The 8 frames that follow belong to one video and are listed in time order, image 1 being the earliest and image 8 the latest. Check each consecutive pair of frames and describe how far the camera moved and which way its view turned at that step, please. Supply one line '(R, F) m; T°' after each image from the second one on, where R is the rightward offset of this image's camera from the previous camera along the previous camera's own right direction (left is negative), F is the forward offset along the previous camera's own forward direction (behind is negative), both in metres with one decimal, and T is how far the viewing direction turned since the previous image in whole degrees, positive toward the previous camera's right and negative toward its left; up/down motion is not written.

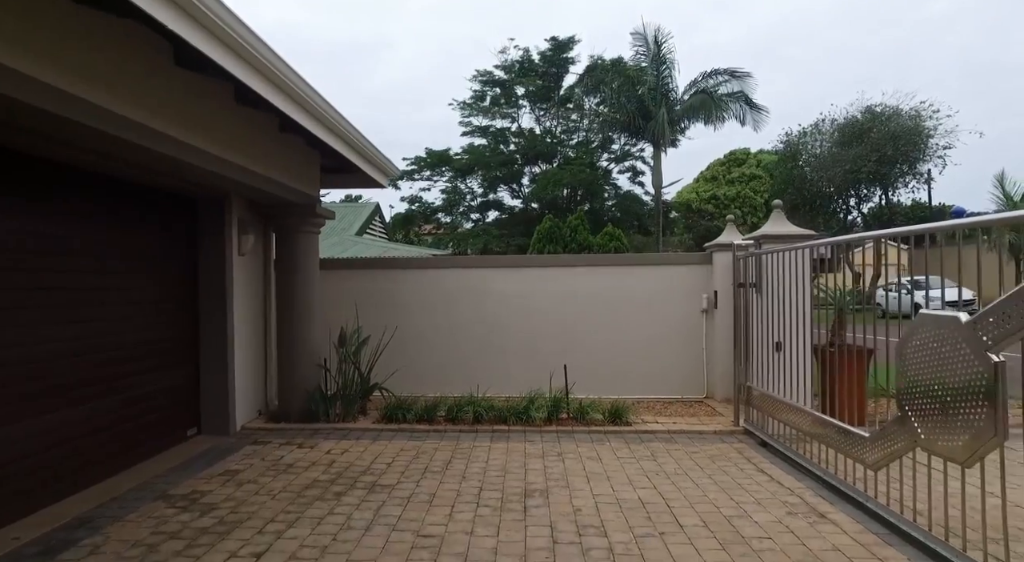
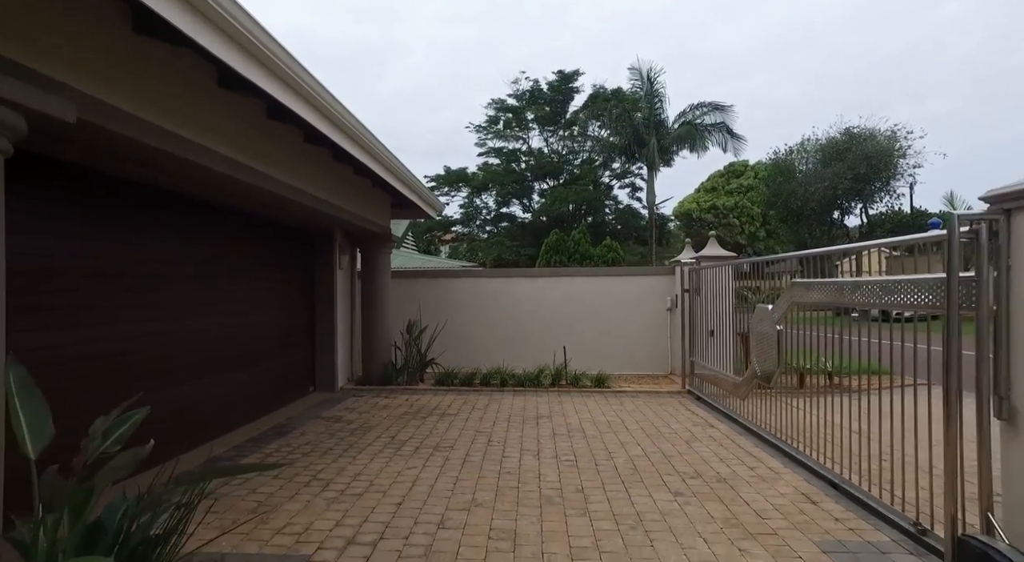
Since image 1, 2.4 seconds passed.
(-0.1, -2.6) m; -1°
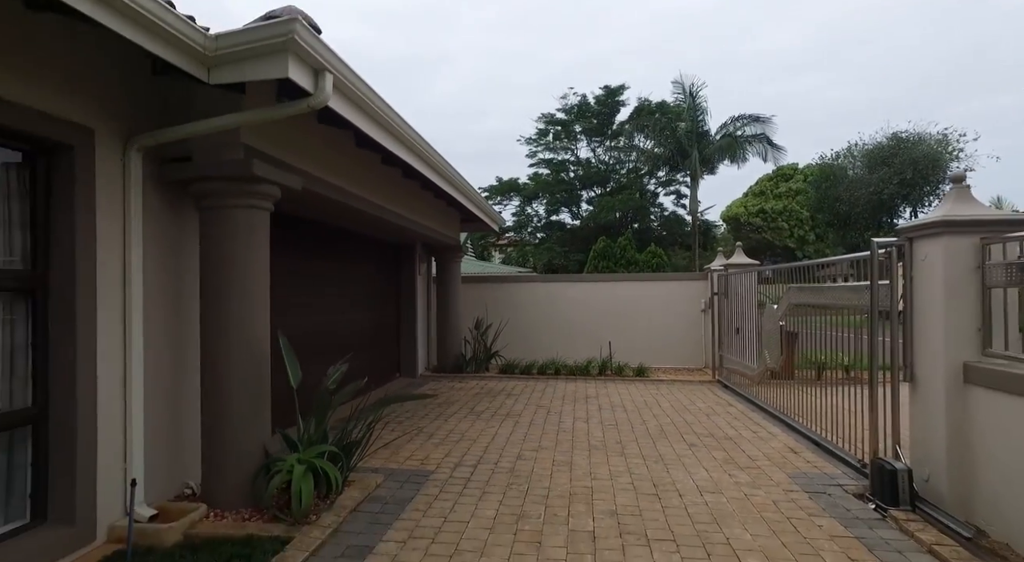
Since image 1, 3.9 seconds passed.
(-0.1, -1.5) m; -5°
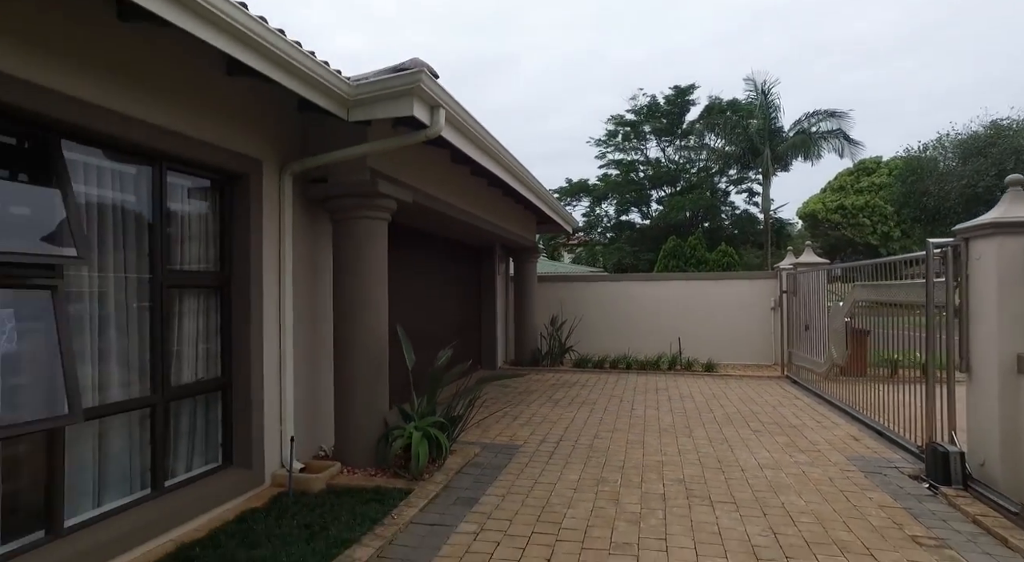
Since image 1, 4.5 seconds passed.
(-0.1, -0.7) m; -7°
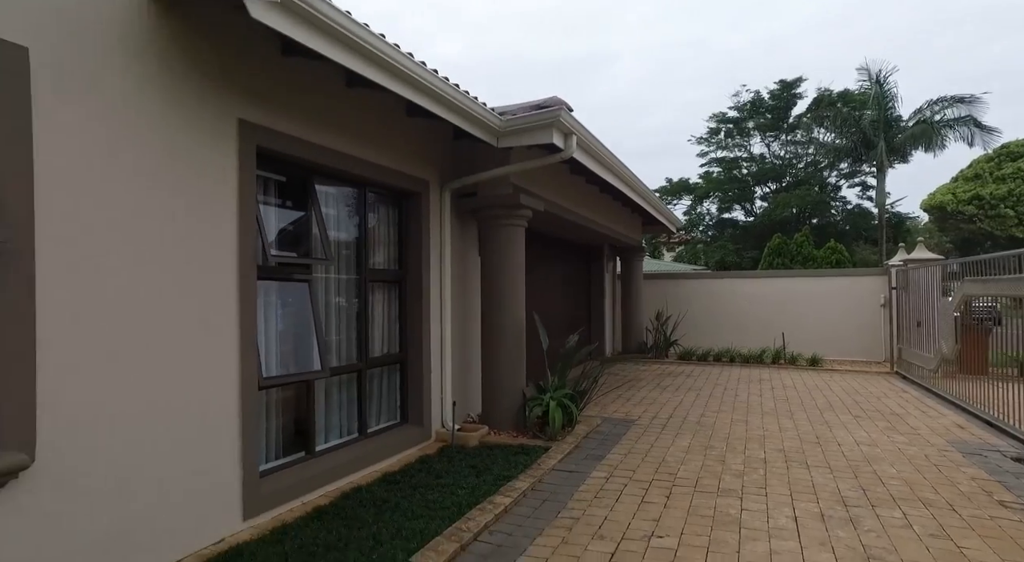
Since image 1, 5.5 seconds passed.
(-0.2, -0.9) m; -9°
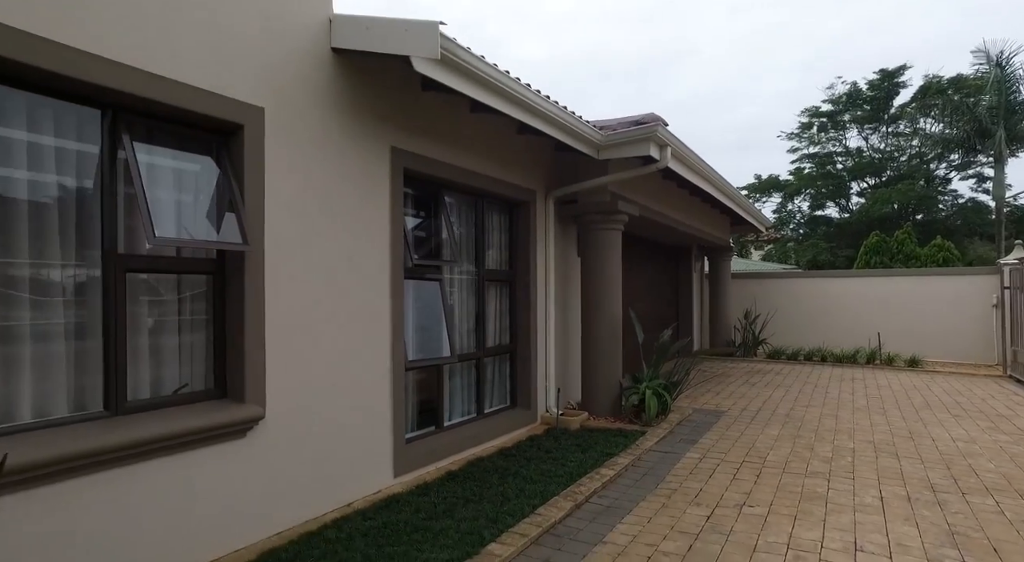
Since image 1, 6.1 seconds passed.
(-0.2, -0.6) m; -8°
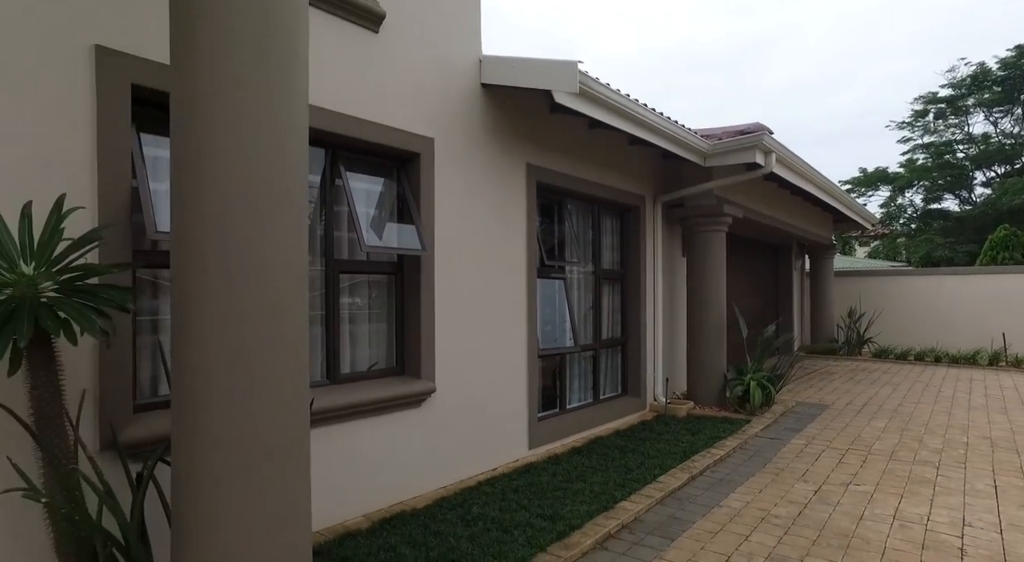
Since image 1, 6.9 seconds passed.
(-0.3, -0.7) m; -8°
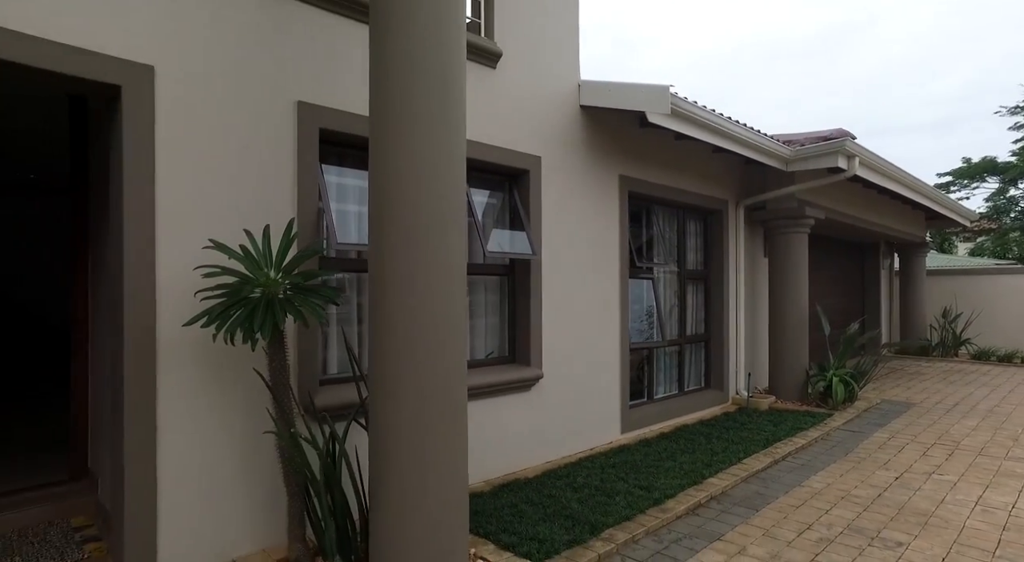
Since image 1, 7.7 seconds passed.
(-0.2, -0.6) m; -7°
